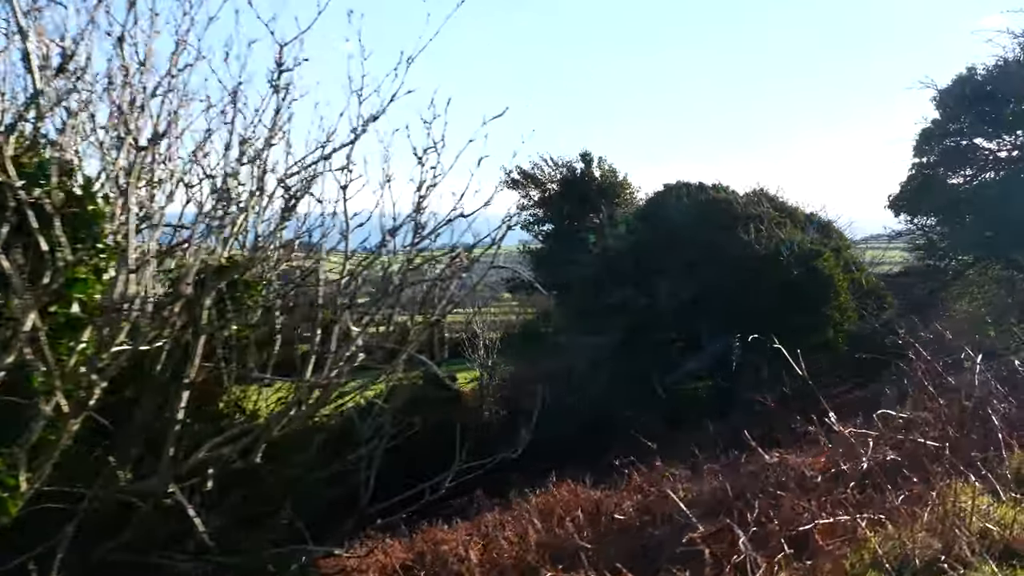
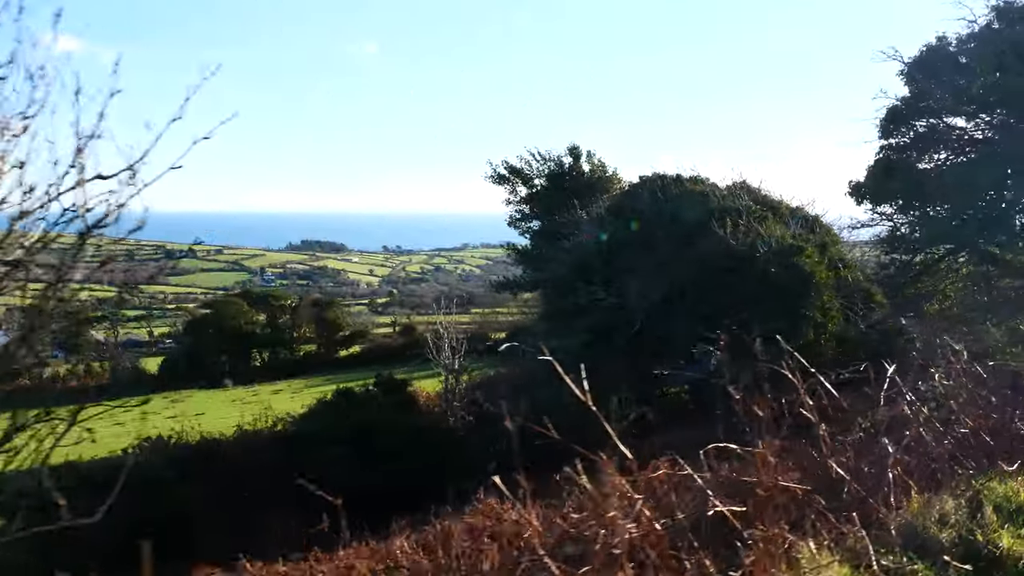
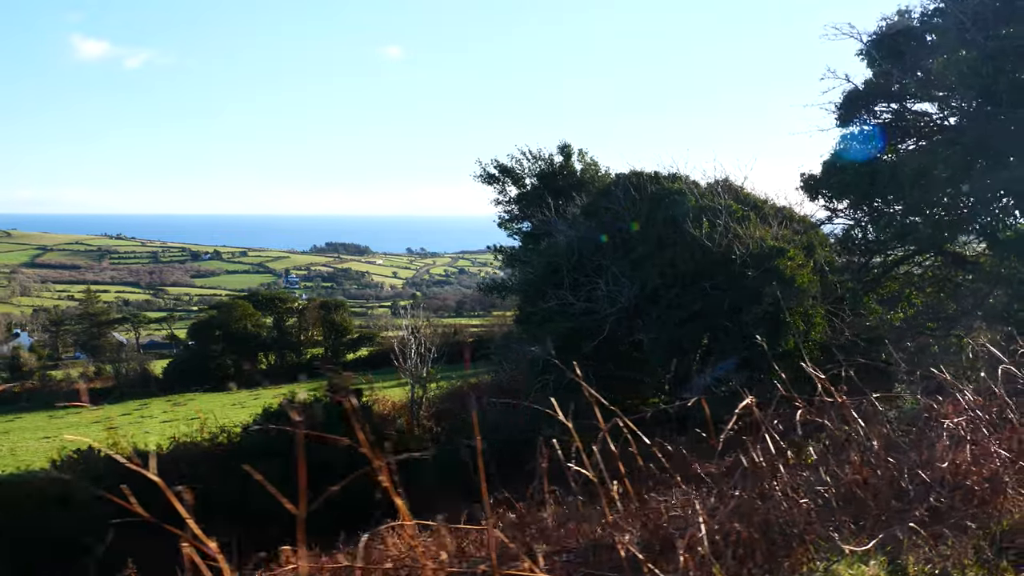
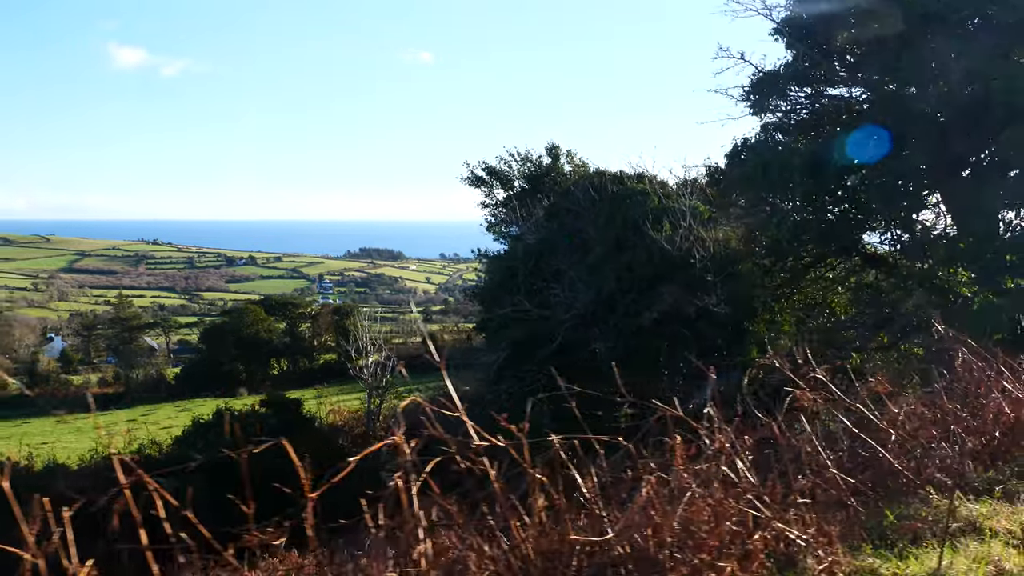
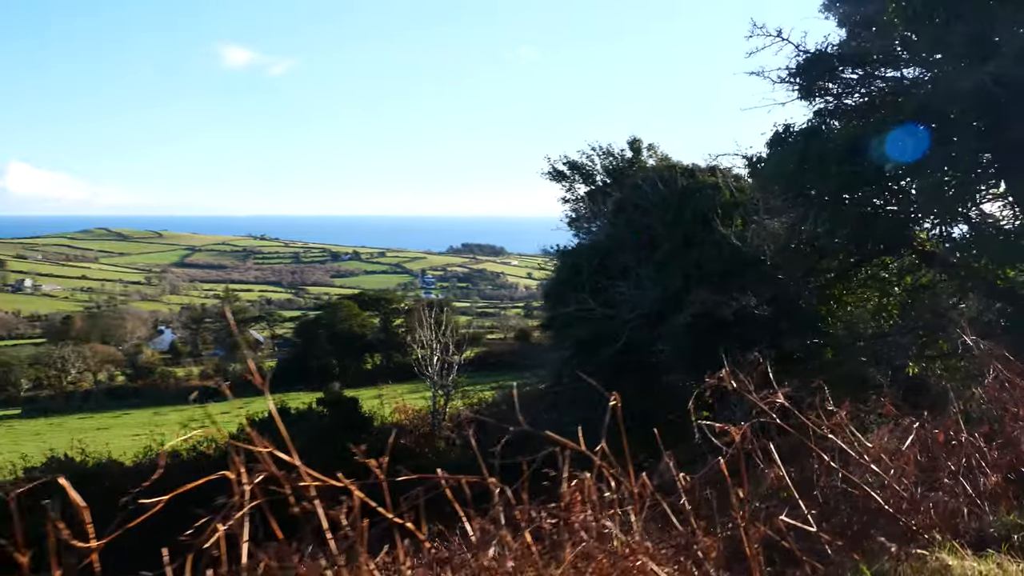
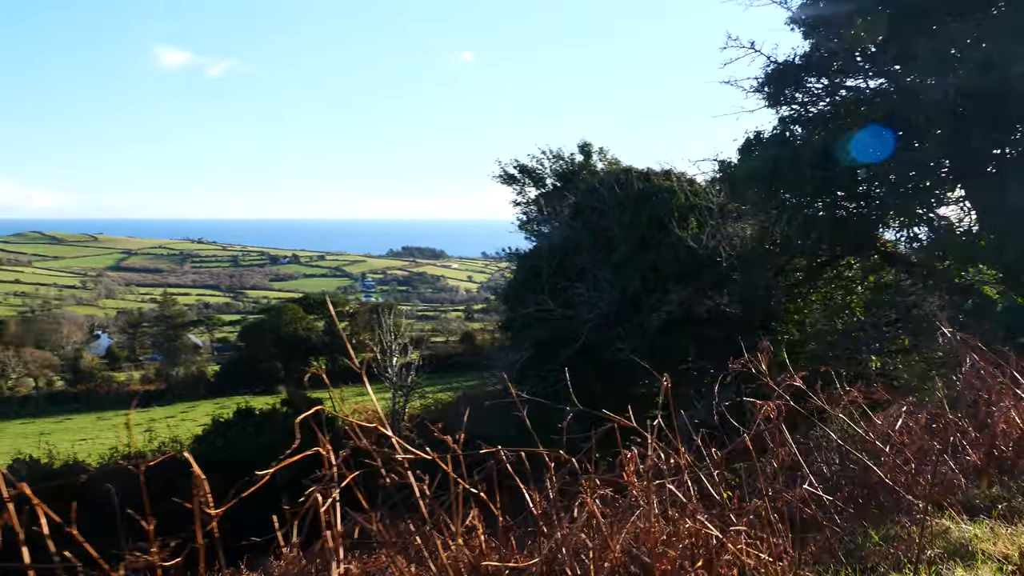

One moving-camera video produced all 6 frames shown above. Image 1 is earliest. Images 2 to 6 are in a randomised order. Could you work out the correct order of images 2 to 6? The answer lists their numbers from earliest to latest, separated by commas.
2, 3, 4, 6, 5
